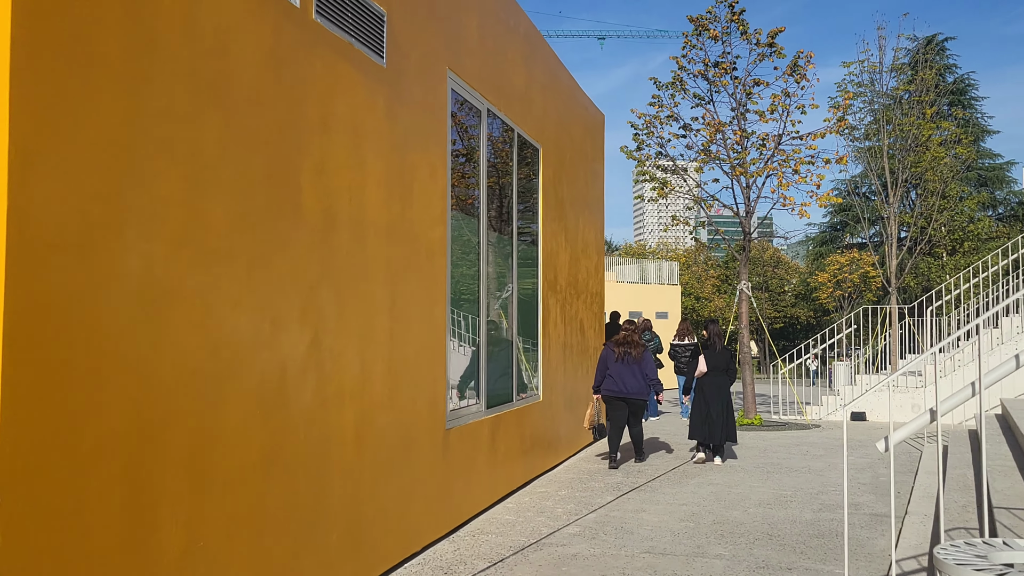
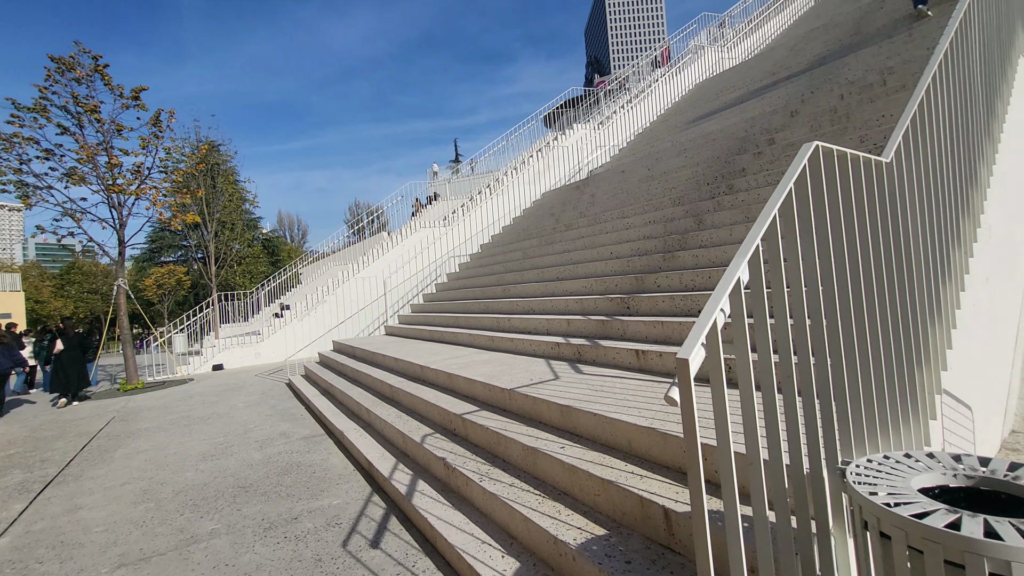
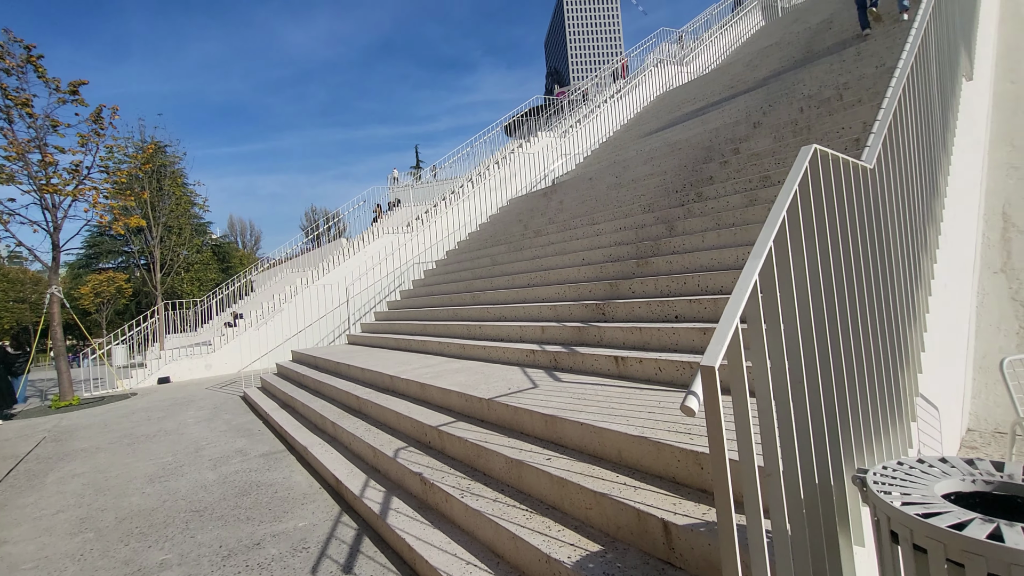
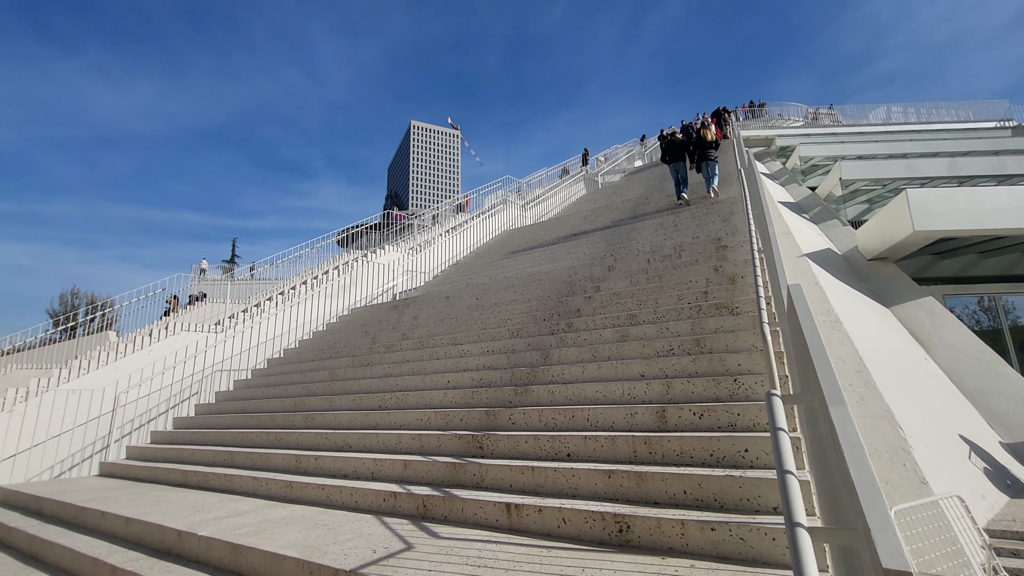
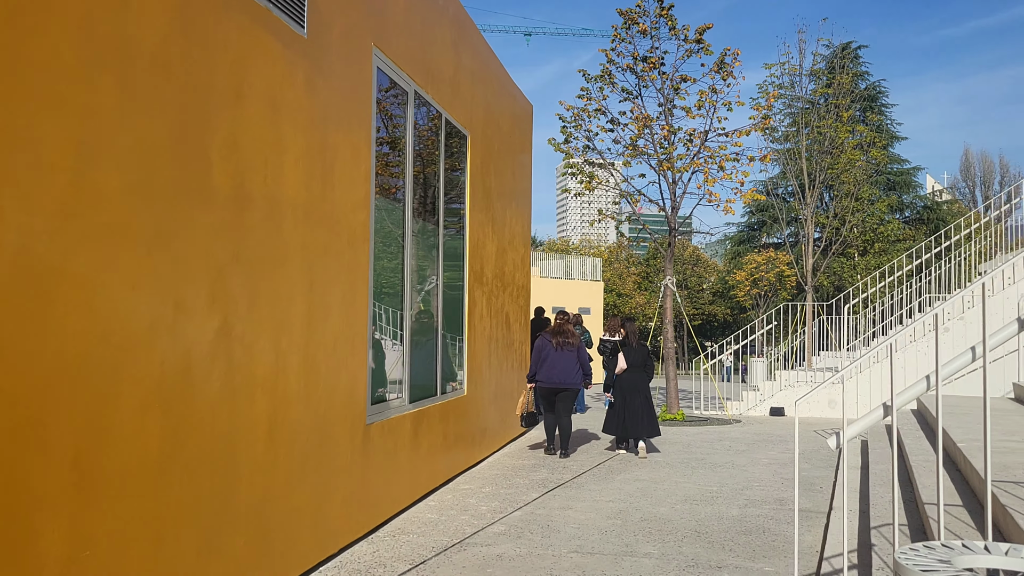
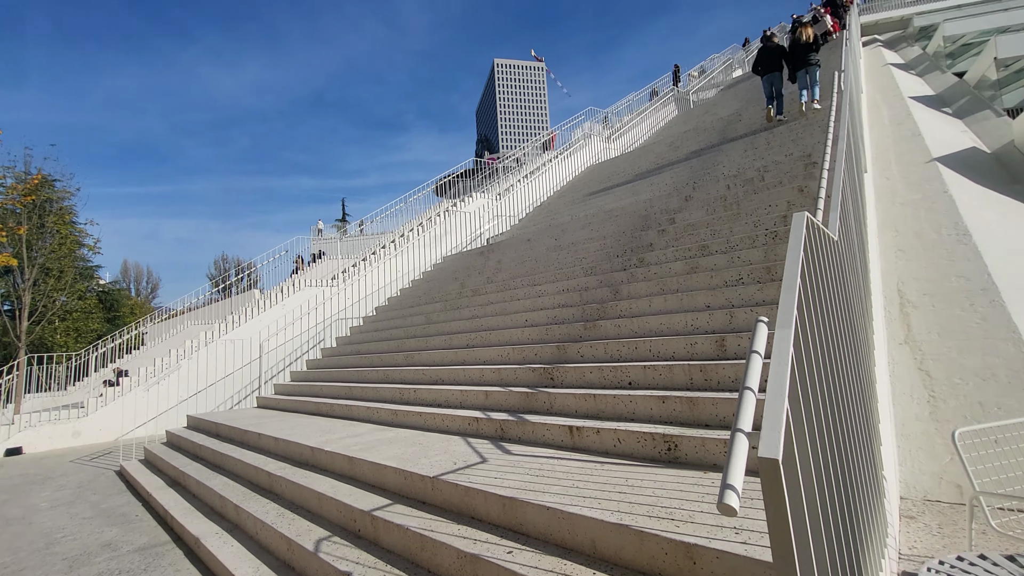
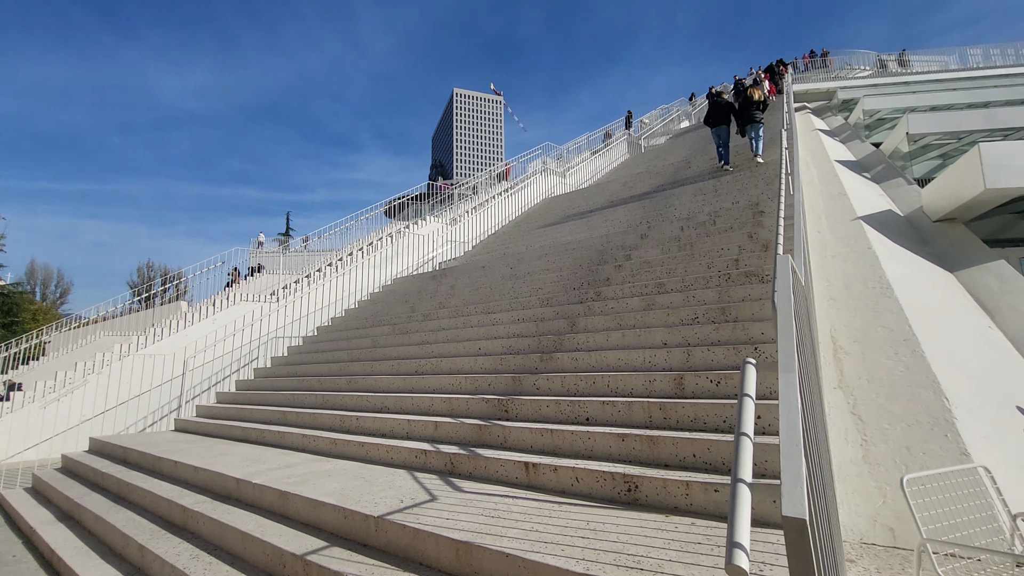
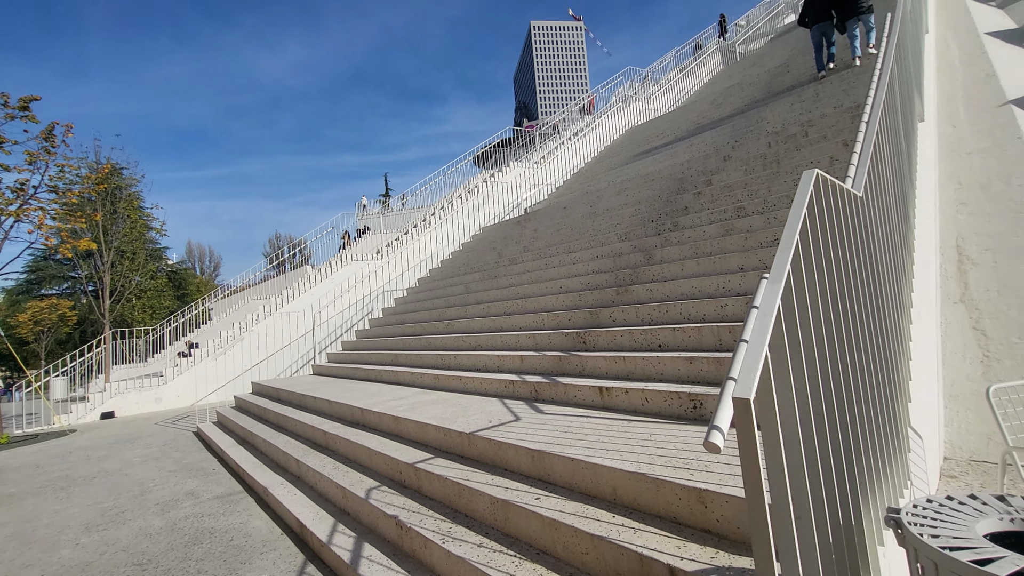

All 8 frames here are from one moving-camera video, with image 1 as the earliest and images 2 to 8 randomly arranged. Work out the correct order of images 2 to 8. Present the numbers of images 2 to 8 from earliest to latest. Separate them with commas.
5, 2, 3, 8, 6, 7, 4
